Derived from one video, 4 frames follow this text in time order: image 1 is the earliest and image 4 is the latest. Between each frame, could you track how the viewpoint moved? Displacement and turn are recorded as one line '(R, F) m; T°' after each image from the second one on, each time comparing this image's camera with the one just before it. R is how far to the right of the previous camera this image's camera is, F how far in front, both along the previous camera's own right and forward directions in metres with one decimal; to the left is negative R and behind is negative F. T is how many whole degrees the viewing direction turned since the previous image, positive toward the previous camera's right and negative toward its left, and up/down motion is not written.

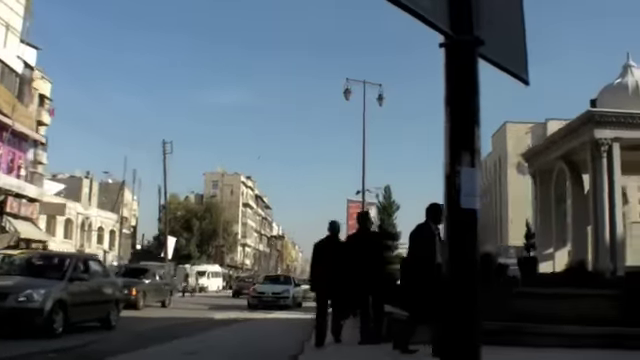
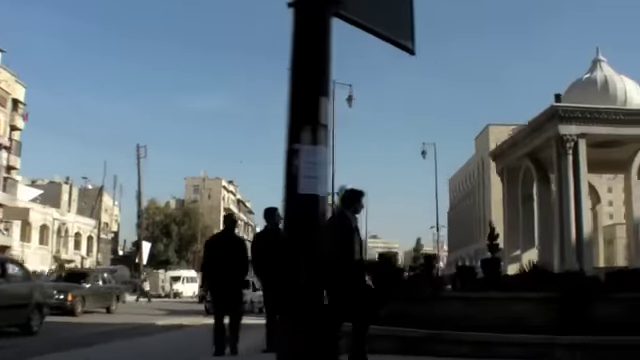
(+1.3, +0.8) m; 0°
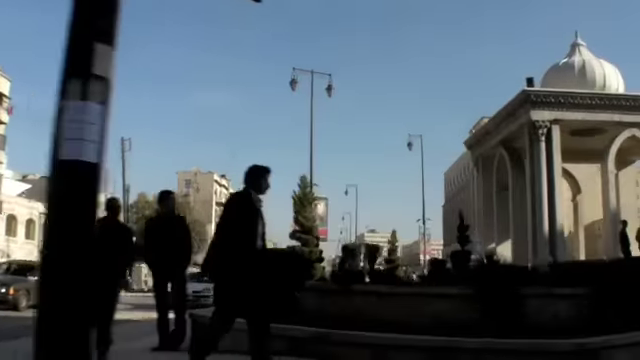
(+1.4, +0.8) m; -1°
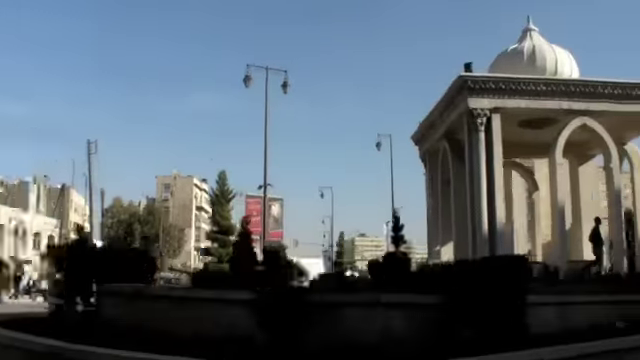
(+2.2, +1.3) m; -1°
